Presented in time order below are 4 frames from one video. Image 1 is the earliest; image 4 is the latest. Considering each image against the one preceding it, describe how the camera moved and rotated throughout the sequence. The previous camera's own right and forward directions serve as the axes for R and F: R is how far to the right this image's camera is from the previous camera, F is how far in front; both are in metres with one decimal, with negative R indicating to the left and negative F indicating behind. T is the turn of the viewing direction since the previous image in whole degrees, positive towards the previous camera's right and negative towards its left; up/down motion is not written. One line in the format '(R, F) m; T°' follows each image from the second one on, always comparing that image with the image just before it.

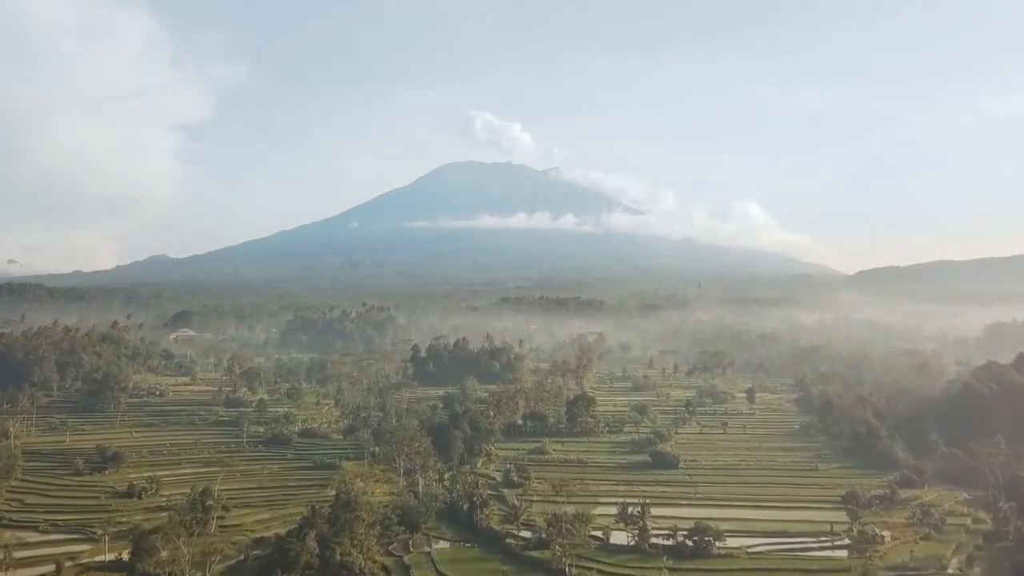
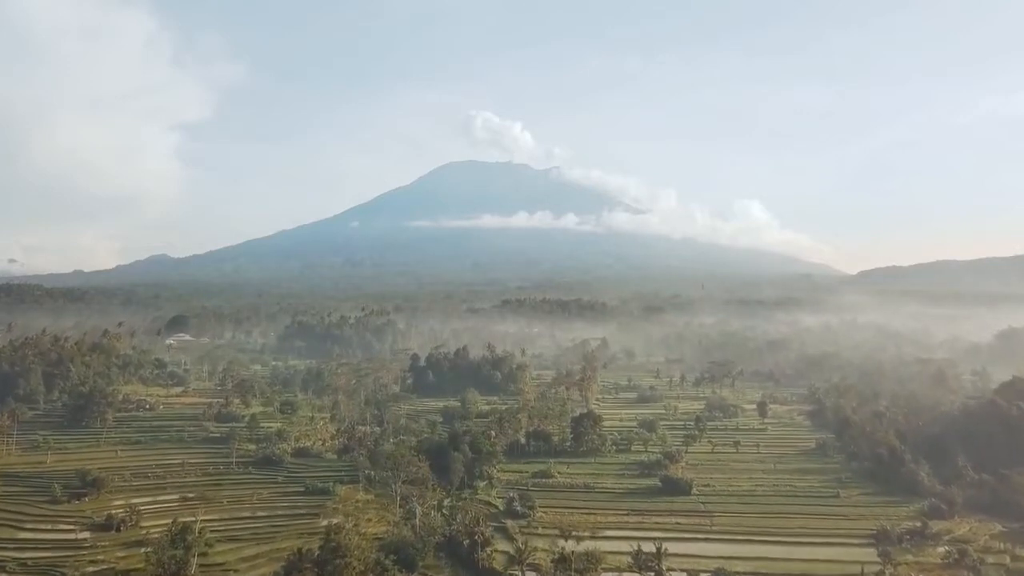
(-0.1, +1.6) m; 0°
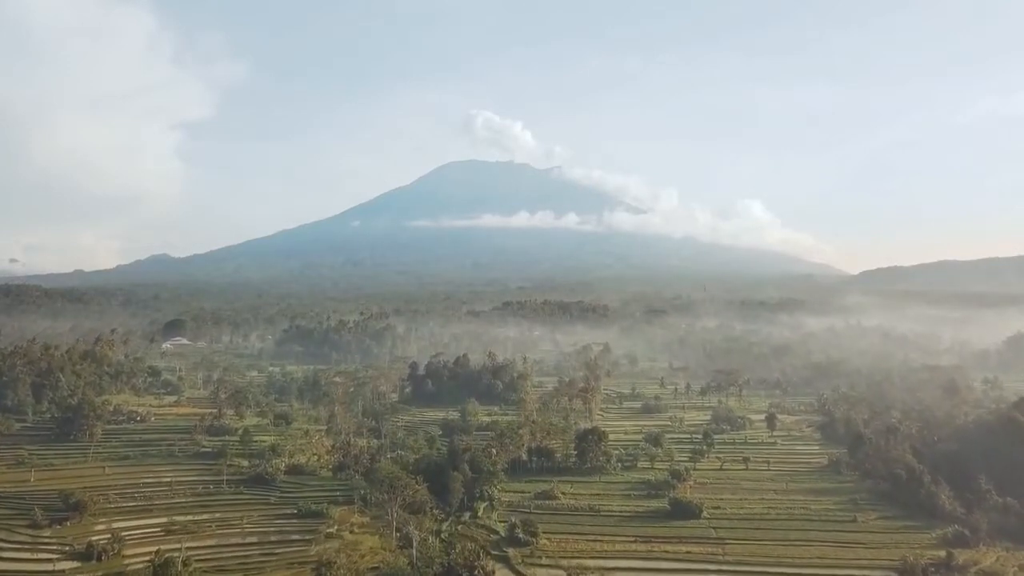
(0.0, +1.2) m; 0°
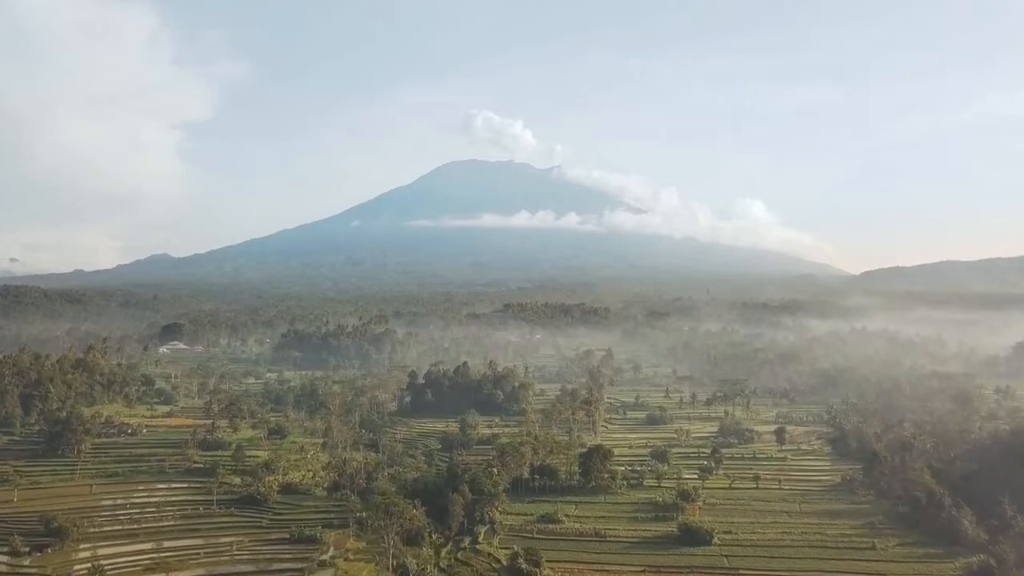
(-0.1, +1.2) m; 0°
